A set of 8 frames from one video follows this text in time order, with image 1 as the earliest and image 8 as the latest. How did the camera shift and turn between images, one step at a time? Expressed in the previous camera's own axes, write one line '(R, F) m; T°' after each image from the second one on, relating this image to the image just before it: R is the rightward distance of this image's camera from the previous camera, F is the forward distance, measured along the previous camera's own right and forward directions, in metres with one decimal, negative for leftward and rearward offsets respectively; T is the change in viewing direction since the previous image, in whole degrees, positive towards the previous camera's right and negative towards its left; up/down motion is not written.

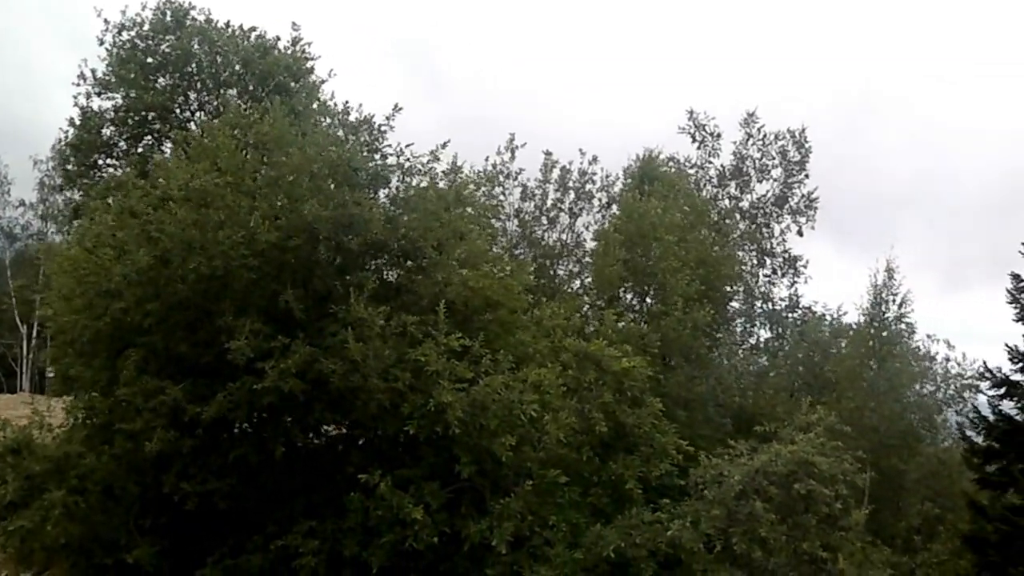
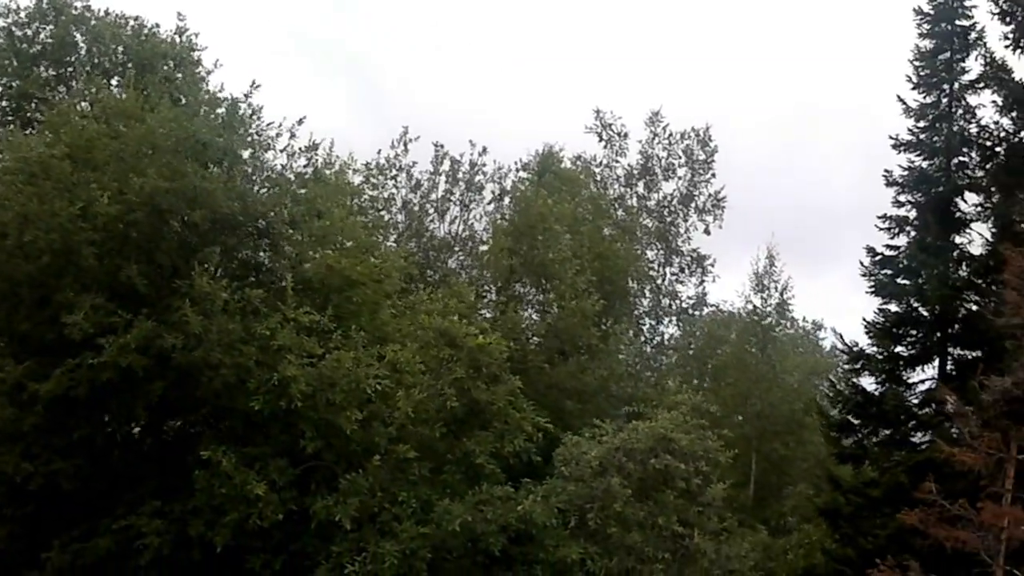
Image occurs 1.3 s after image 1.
(+1.5, +0.2) m; +2°
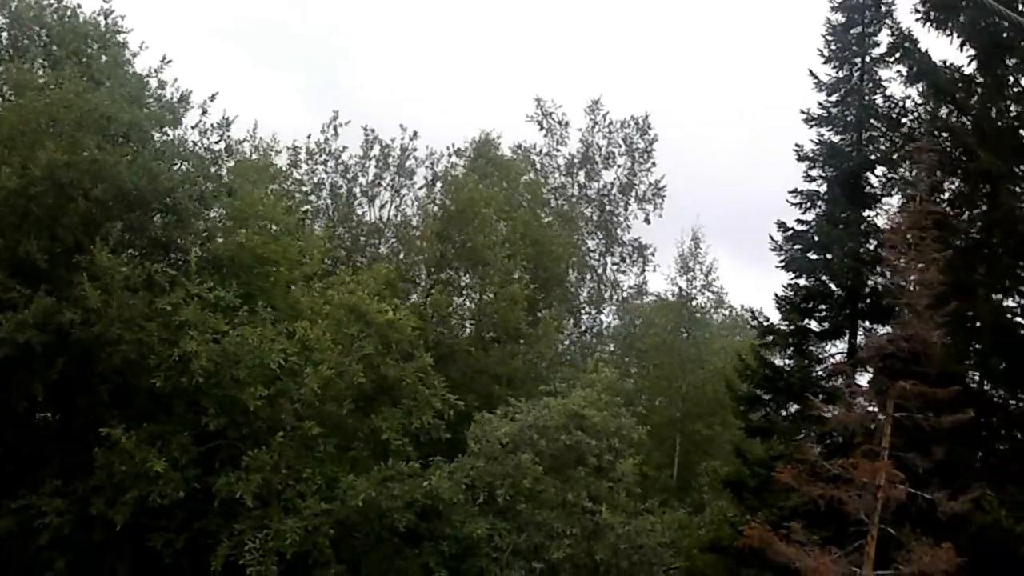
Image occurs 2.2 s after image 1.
(+0.9, +0.1) m; +1°
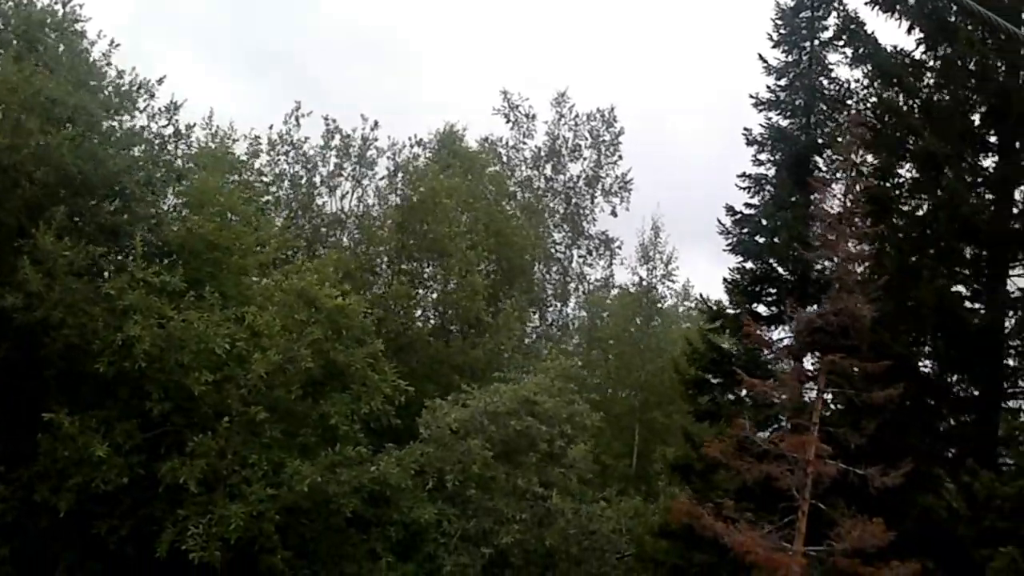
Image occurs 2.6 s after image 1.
(+0.5, +0.1) m; +1°
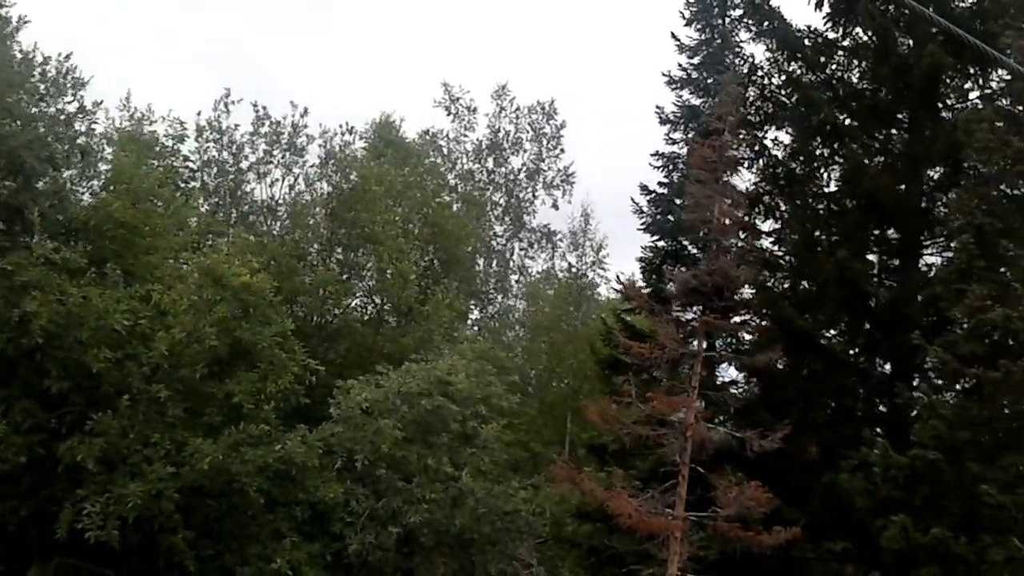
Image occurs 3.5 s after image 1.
(+0.8, +0.2) m; +2°
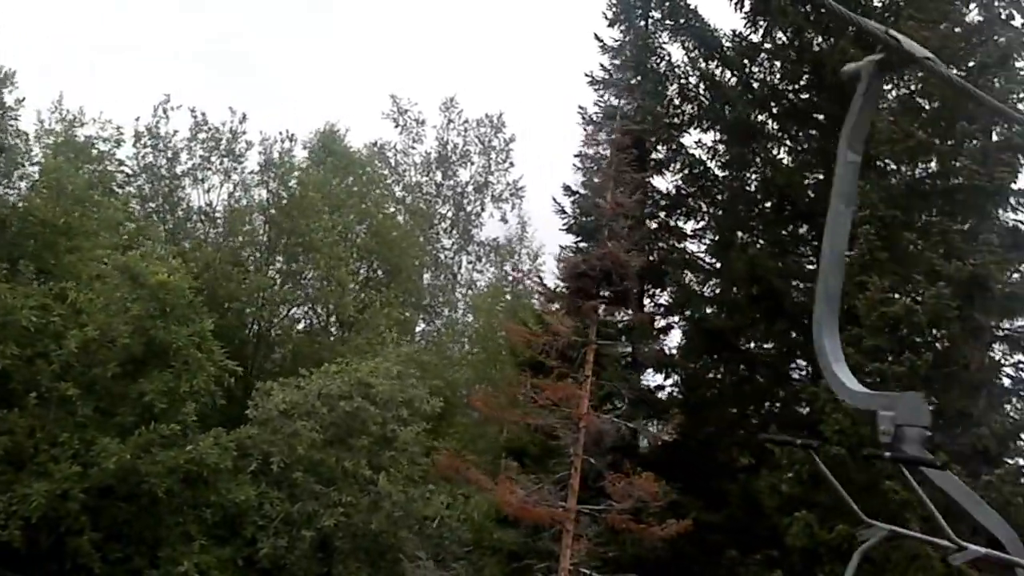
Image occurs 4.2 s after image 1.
(+0.7, +0.2) m; +1°
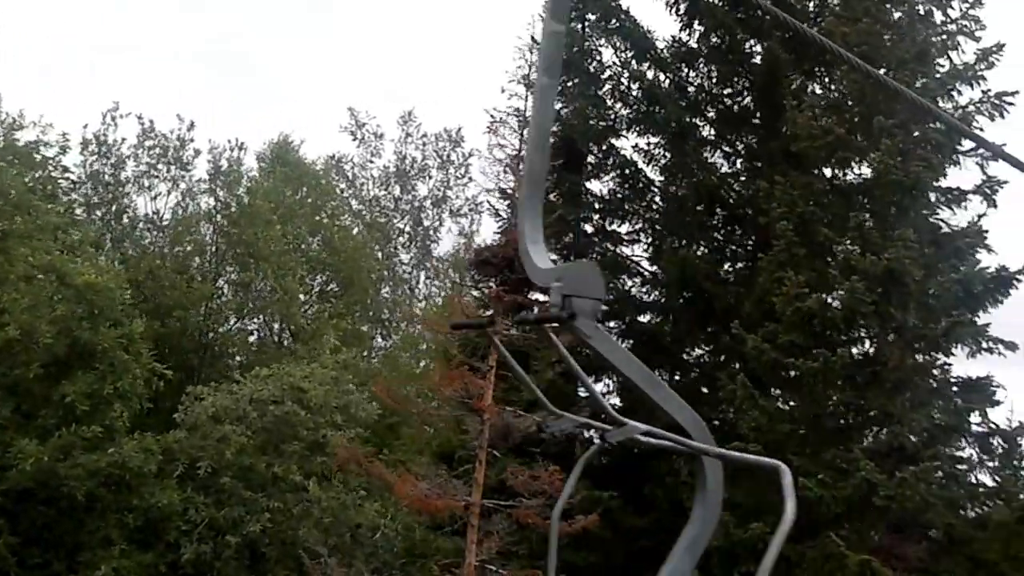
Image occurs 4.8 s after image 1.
(+0.6, +0.2) m; +1°
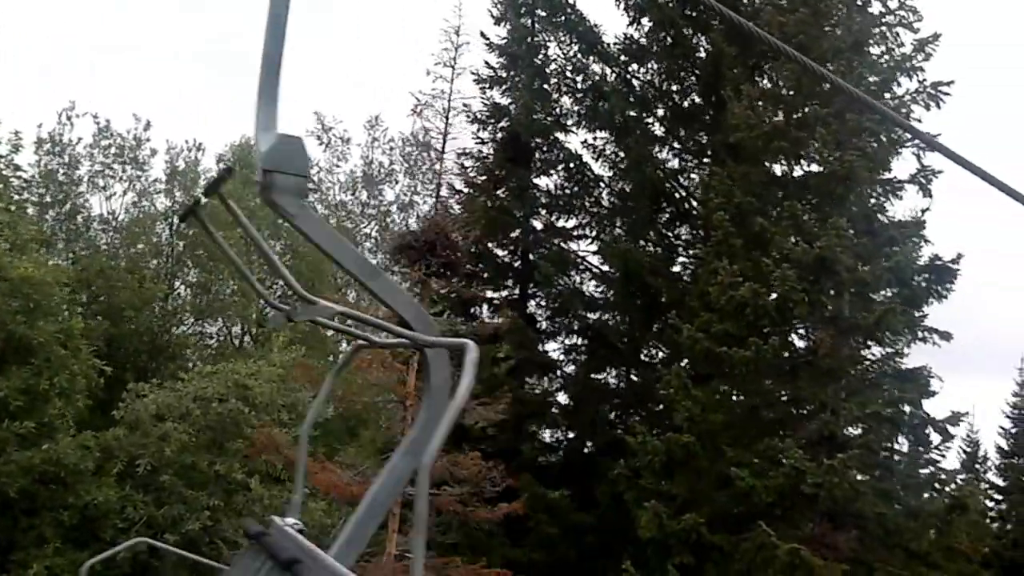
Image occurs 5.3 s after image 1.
(+0.5, +0.2) m; +1°
